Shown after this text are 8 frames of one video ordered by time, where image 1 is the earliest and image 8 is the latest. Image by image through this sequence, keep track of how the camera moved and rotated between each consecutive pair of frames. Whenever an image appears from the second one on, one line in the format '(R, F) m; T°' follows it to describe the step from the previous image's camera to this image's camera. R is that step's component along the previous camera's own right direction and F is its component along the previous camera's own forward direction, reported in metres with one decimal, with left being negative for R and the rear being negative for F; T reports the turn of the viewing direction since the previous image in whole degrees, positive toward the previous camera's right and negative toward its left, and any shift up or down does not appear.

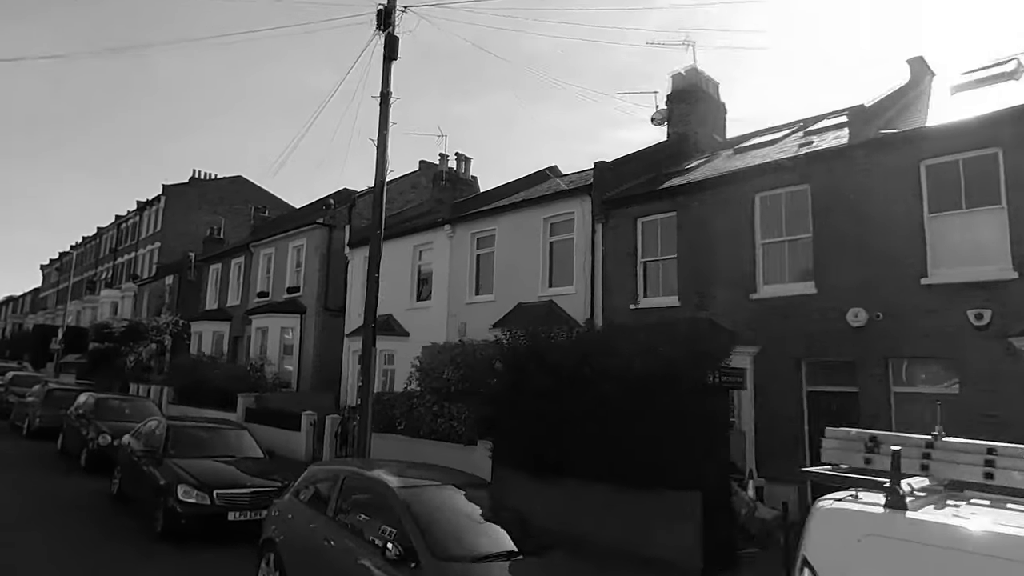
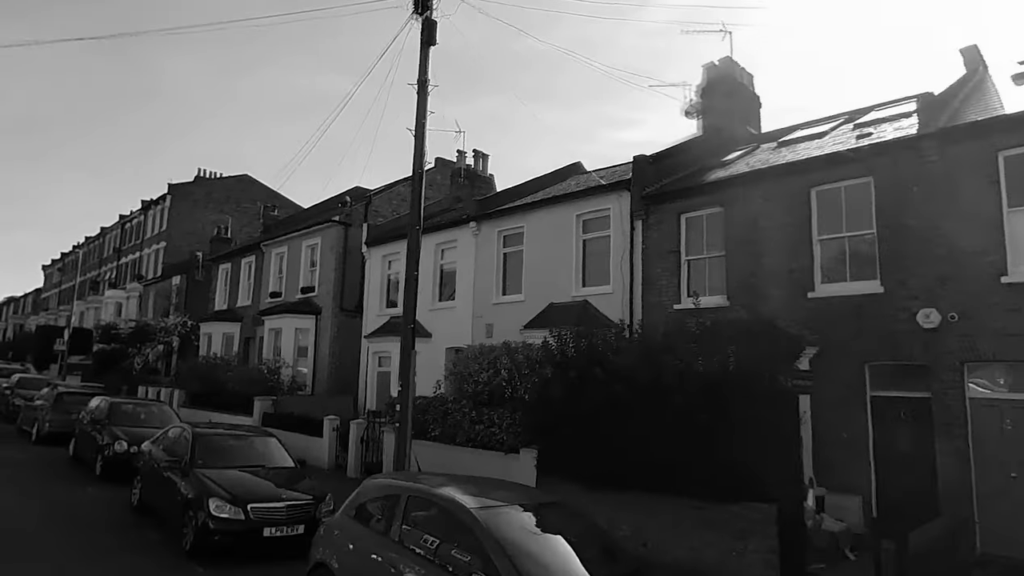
(-0.7, +0.6) m; 0°
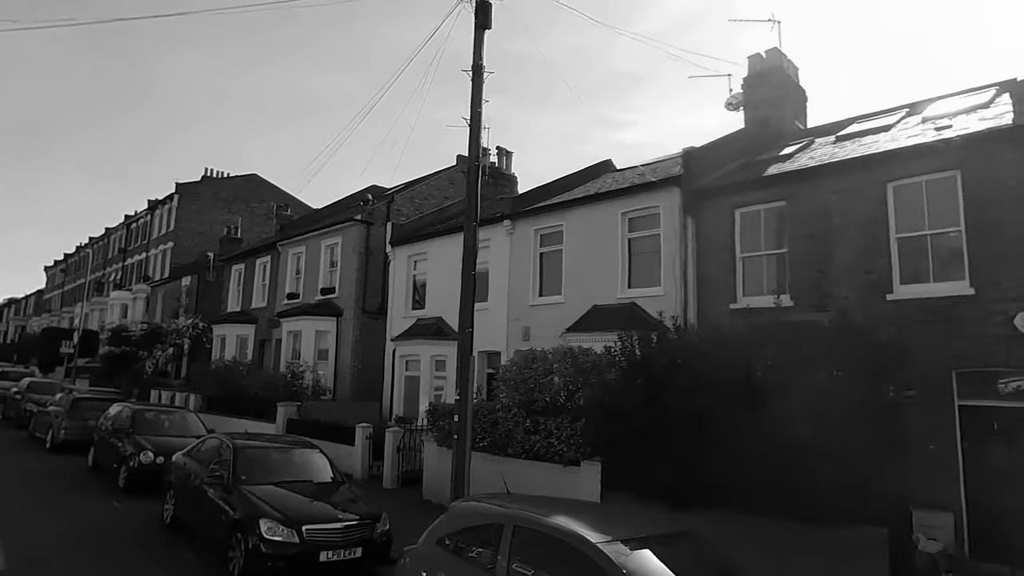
(-0.9, +0.7) m; 0°
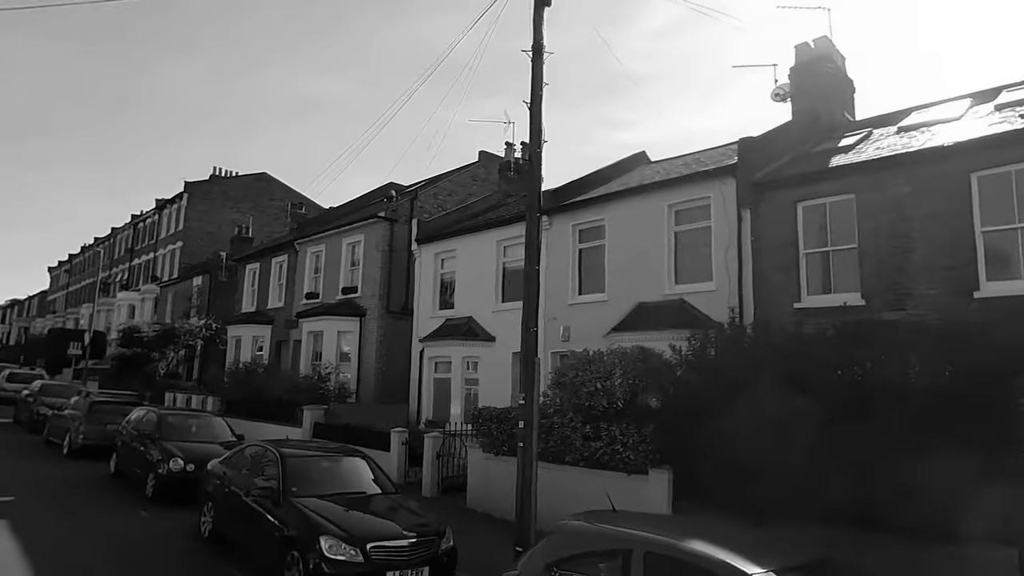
(-0.9, +0.6) m; 0°
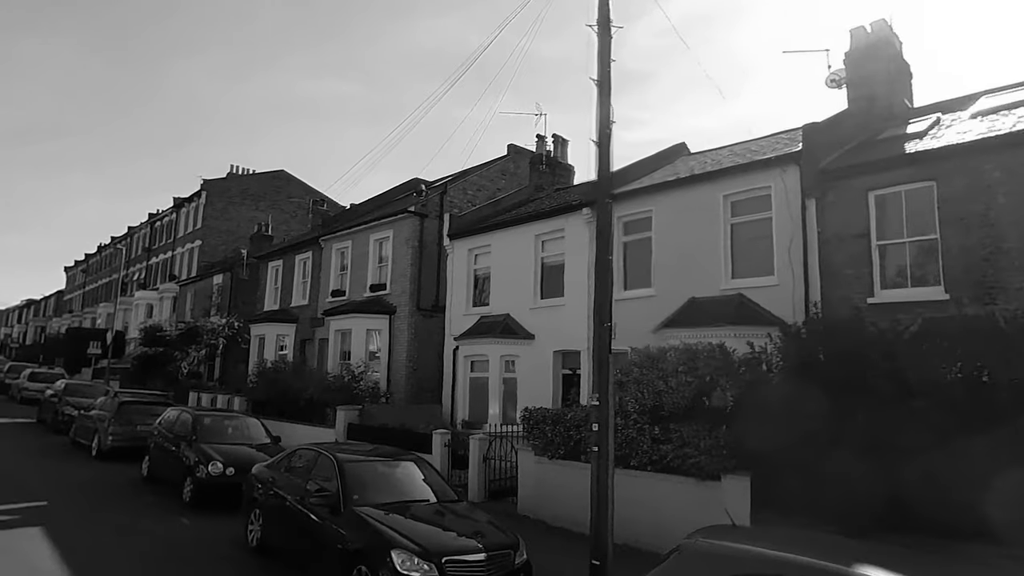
(-0.8, +0.6) m; -1°
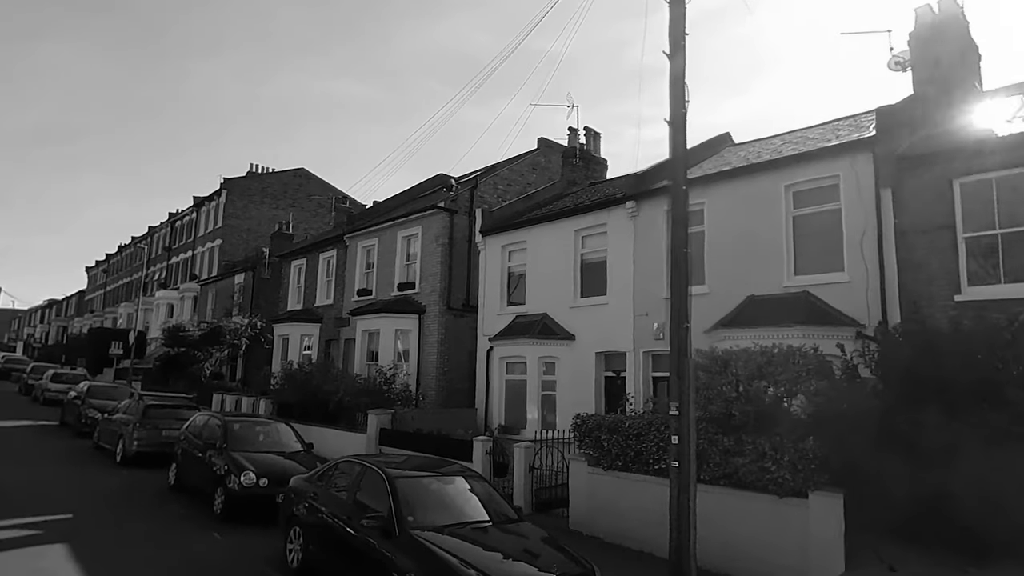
(-0.6, +0.7) m; -1°
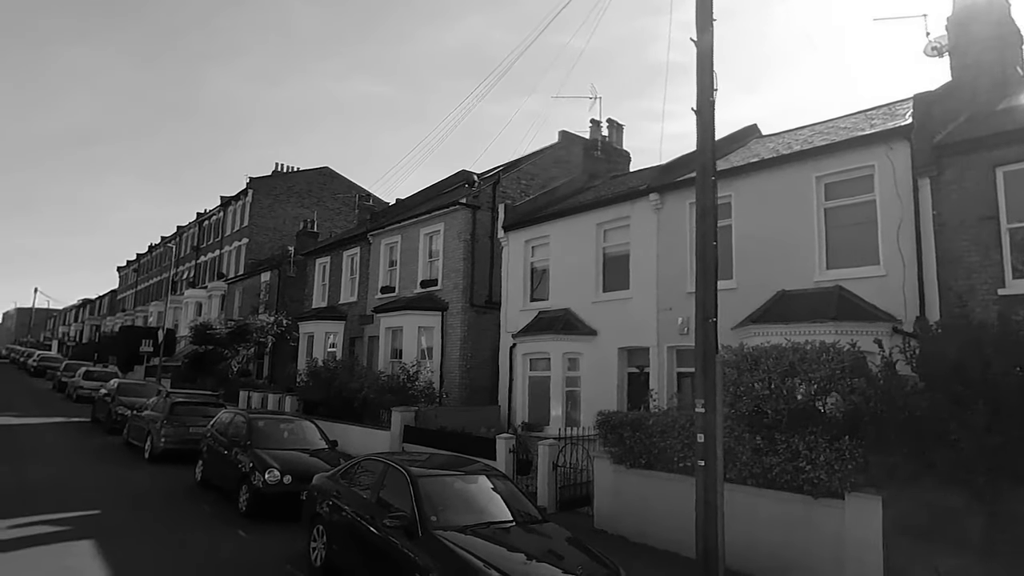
(0.0, +0.2) m; -2°
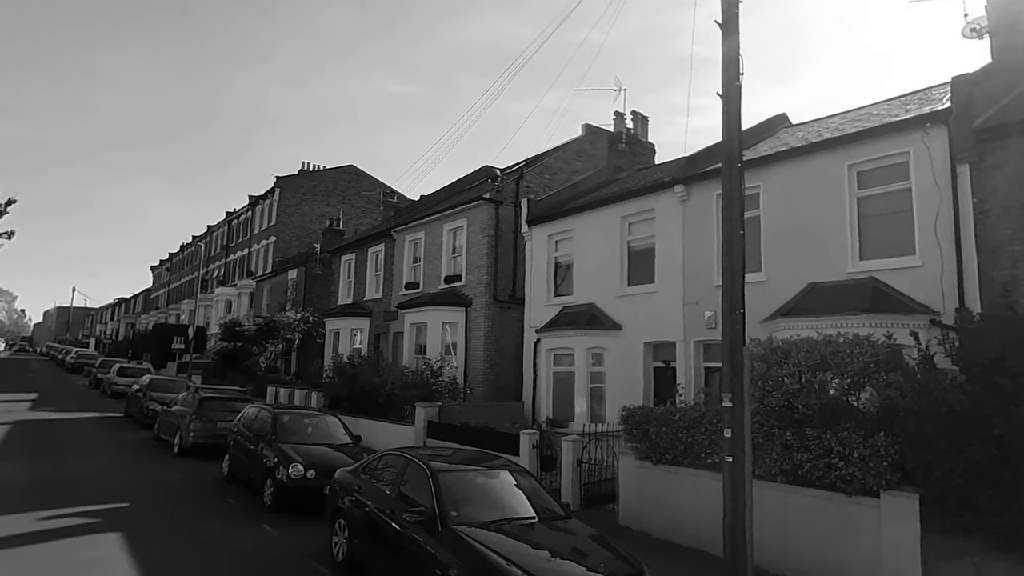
(+0.1, +0.1) m; -2°
